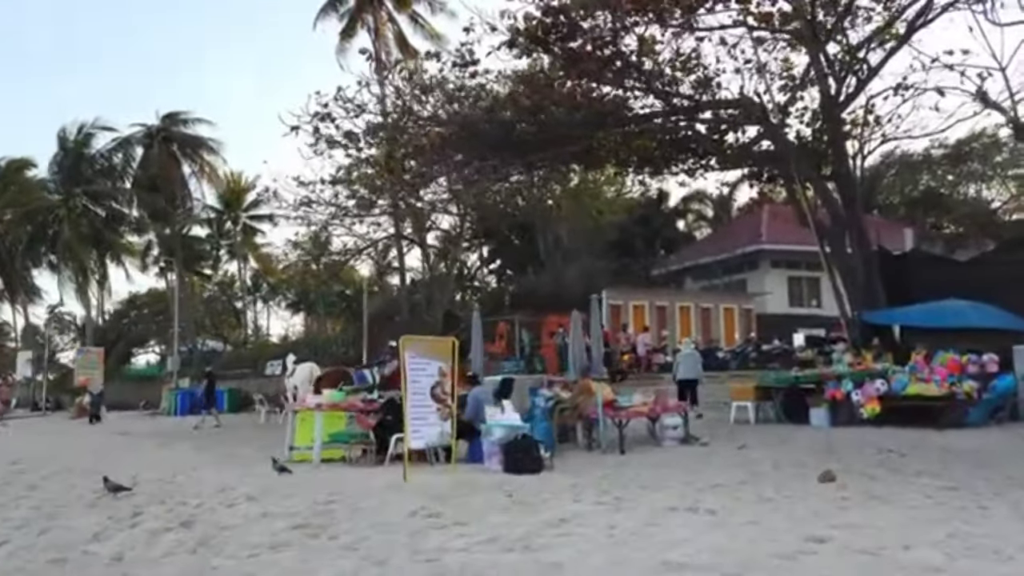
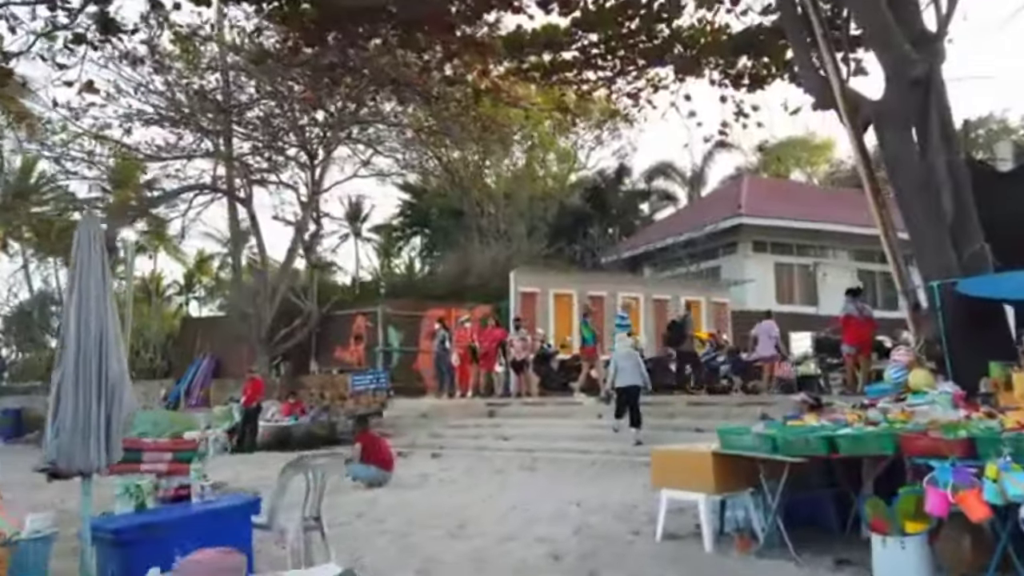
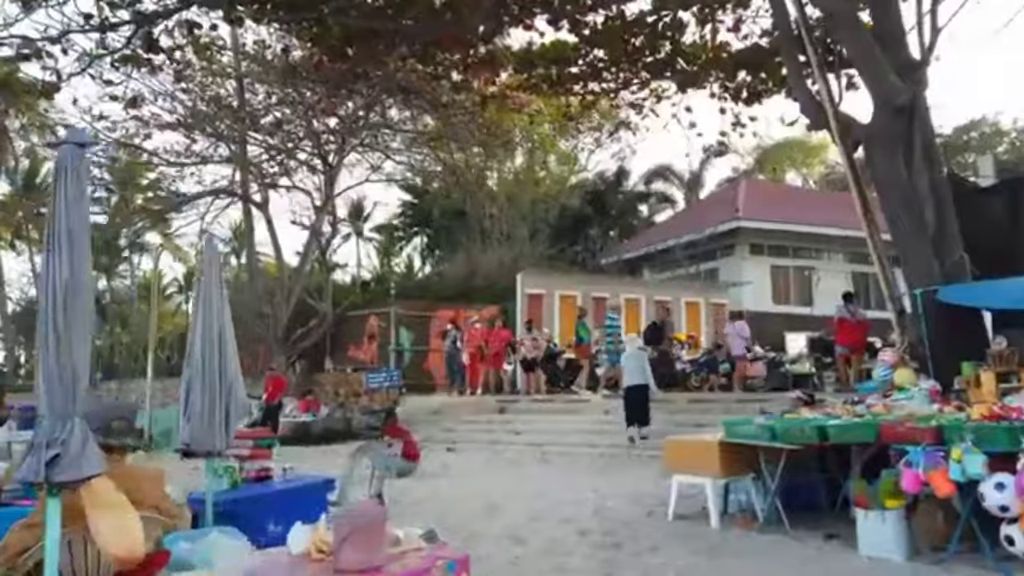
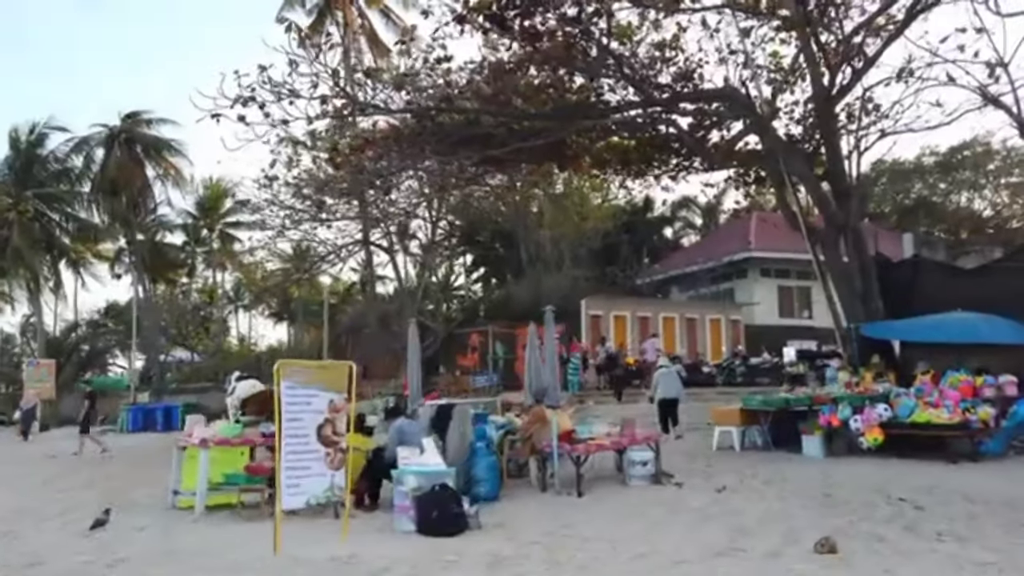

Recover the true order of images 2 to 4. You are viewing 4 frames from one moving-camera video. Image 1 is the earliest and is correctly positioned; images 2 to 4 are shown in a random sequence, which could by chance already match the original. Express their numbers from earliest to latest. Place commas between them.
4, 3, 2
